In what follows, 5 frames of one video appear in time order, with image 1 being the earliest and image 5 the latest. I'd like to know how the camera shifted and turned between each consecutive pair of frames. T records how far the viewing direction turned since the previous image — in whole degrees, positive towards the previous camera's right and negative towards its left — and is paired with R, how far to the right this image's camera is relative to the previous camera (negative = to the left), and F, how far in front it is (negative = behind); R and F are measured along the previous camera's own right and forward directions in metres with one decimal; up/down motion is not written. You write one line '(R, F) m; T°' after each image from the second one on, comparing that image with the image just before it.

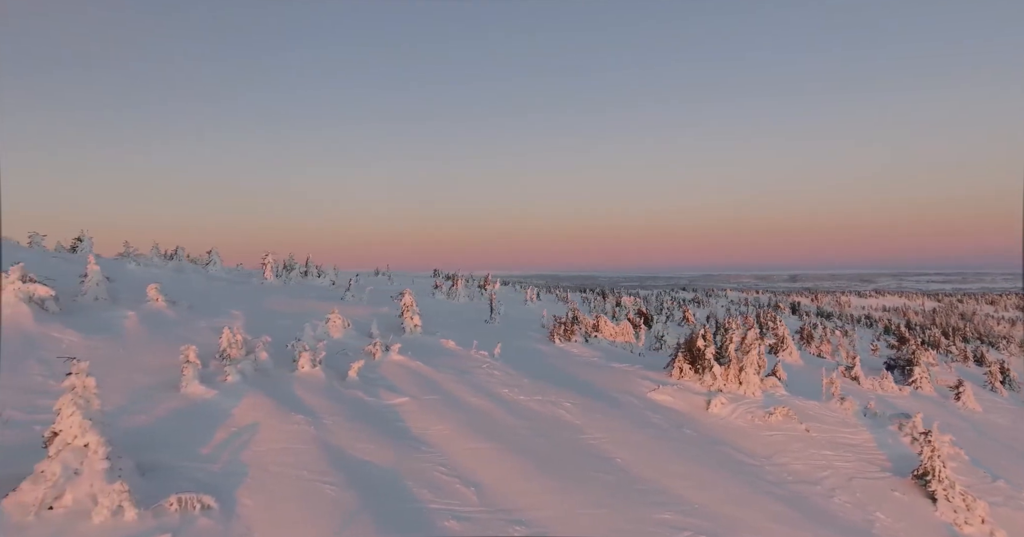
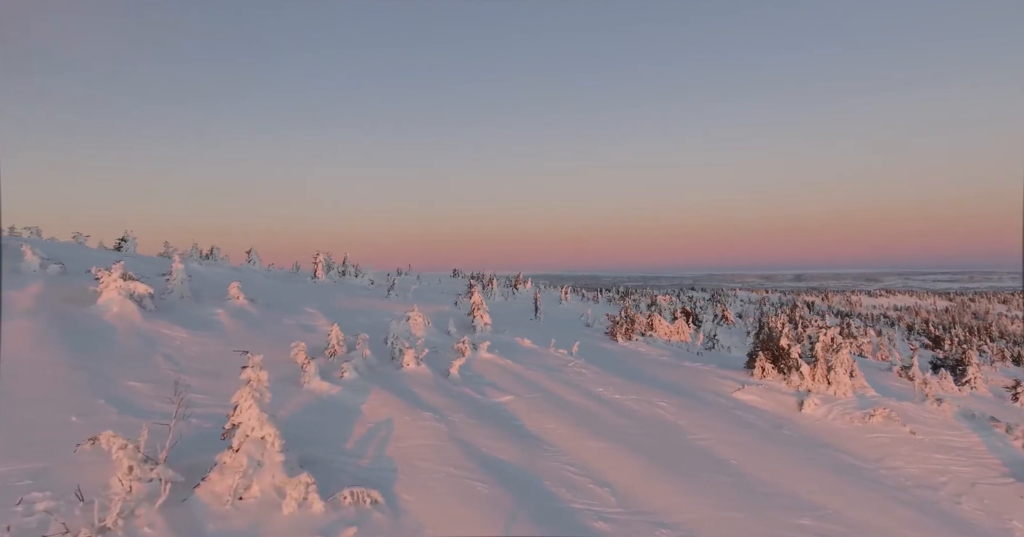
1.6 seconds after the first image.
(-0.9, 0.0) m; -4°
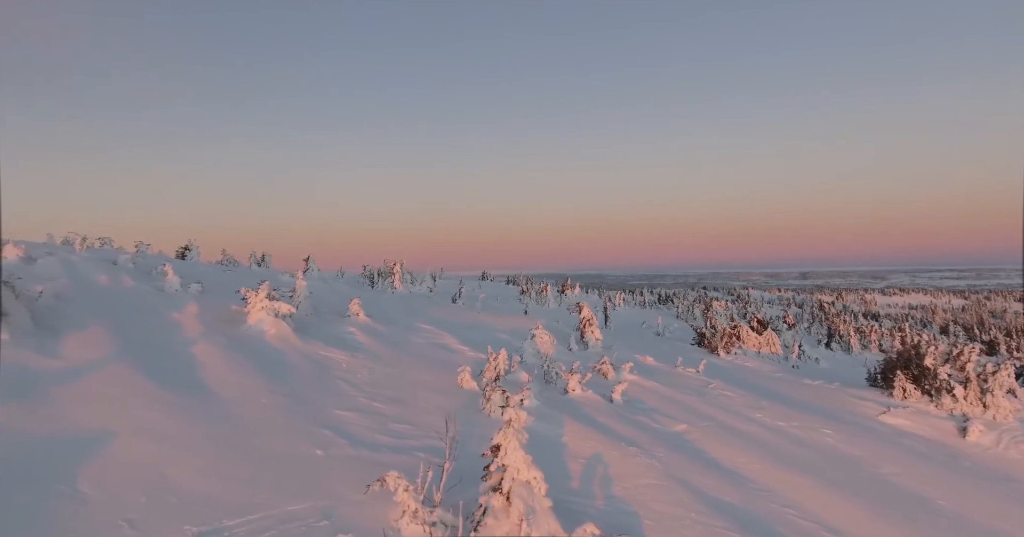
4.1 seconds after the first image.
(-1.5, 0.0) m; -6°
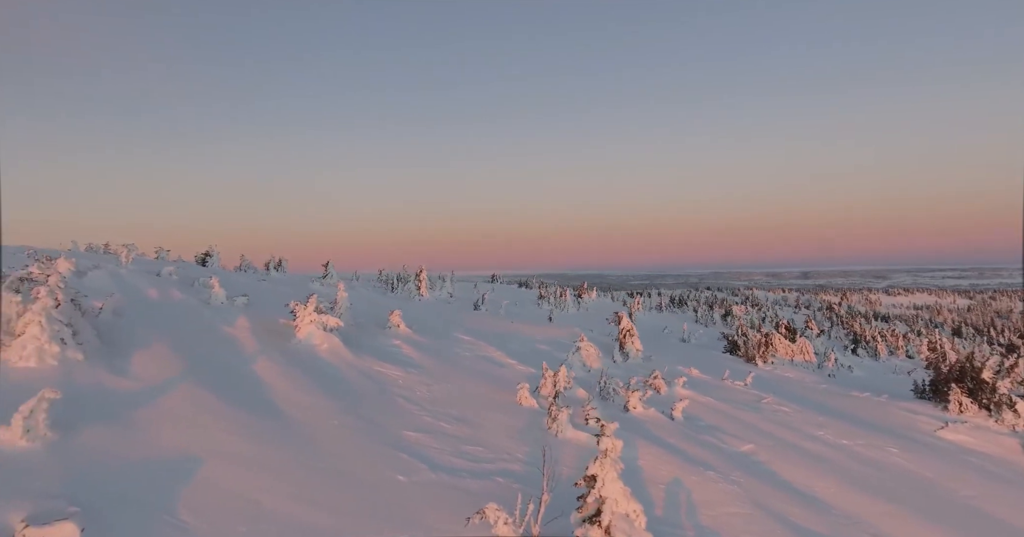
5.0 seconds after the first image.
(-0.5, +0.1) m; -2°
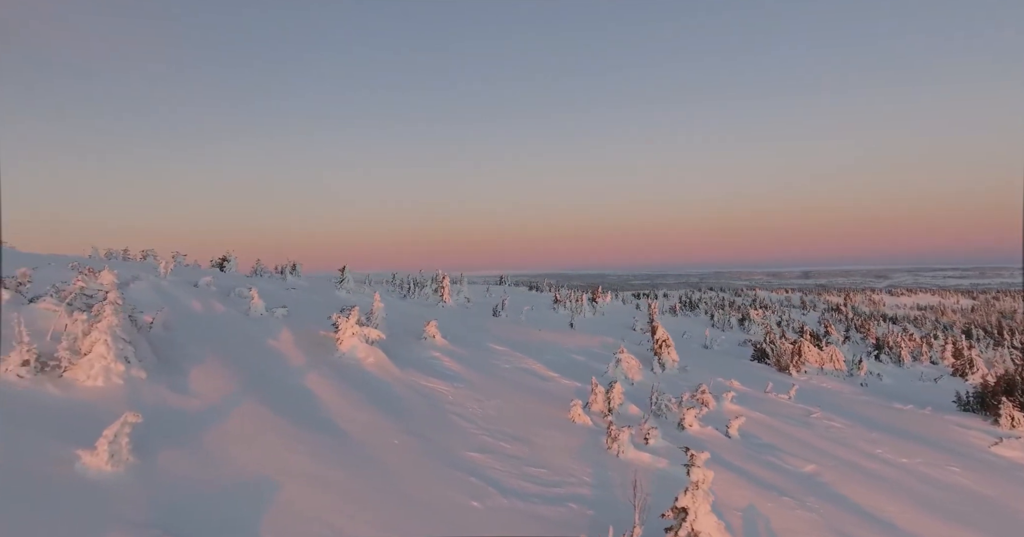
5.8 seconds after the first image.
(-0.5, +0.1) m; -2°
